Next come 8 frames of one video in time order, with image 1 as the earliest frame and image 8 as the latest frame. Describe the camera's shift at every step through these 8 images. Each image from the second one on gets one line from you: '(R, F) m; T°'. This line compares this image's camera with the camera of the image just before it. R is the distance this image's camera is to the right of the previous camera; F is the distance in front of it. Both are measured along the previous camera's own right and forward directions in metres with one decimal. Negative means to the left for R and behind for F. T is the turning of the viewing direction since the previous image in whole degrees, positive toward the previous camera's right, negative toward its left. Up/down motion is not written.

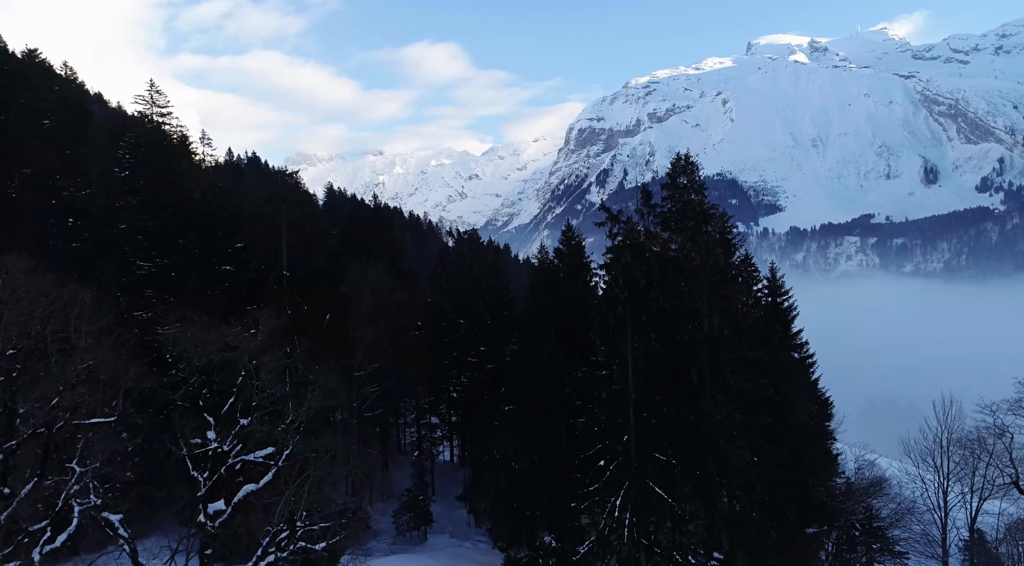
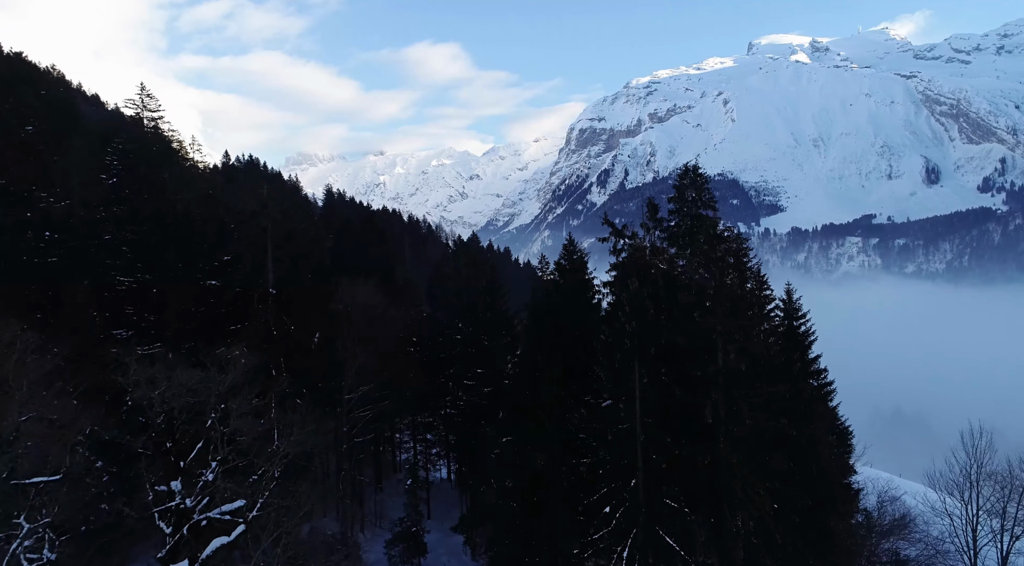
(+0.1, +1.8) m; 0°
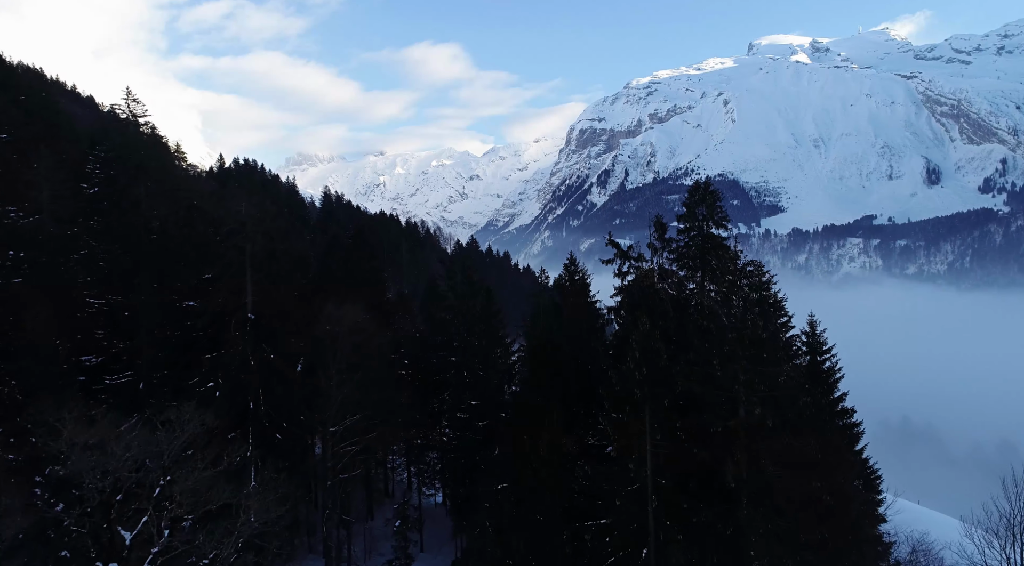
(+0.1, +2.3) m; 0°
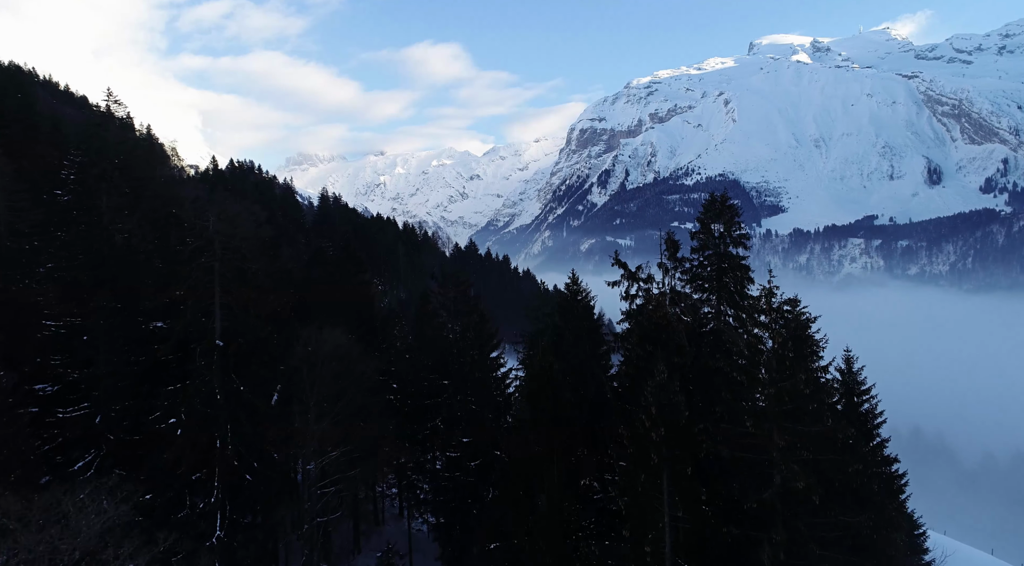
(+0.2, +2.9) m; 0°
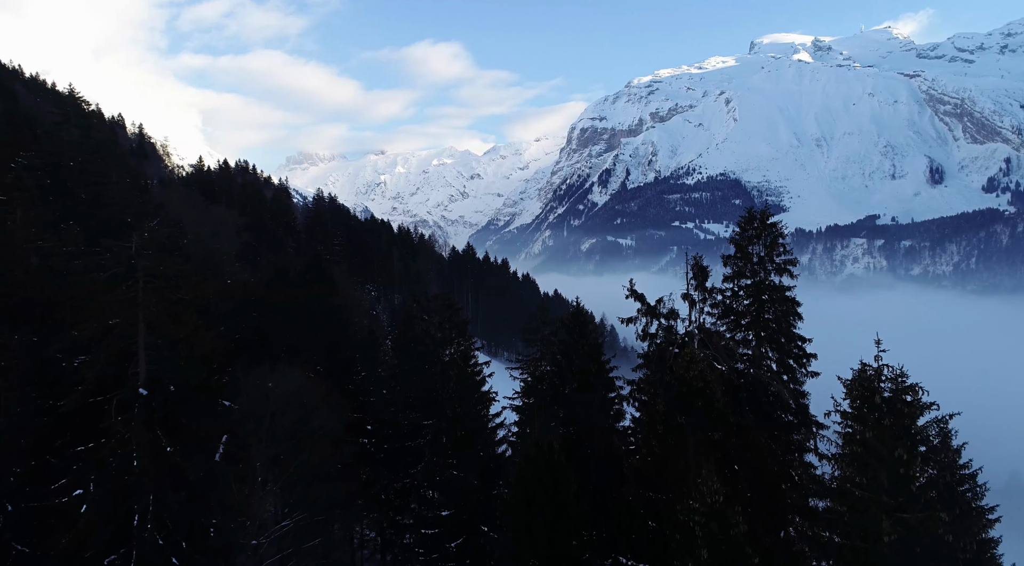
(+0.3, +5.1) m; 0°
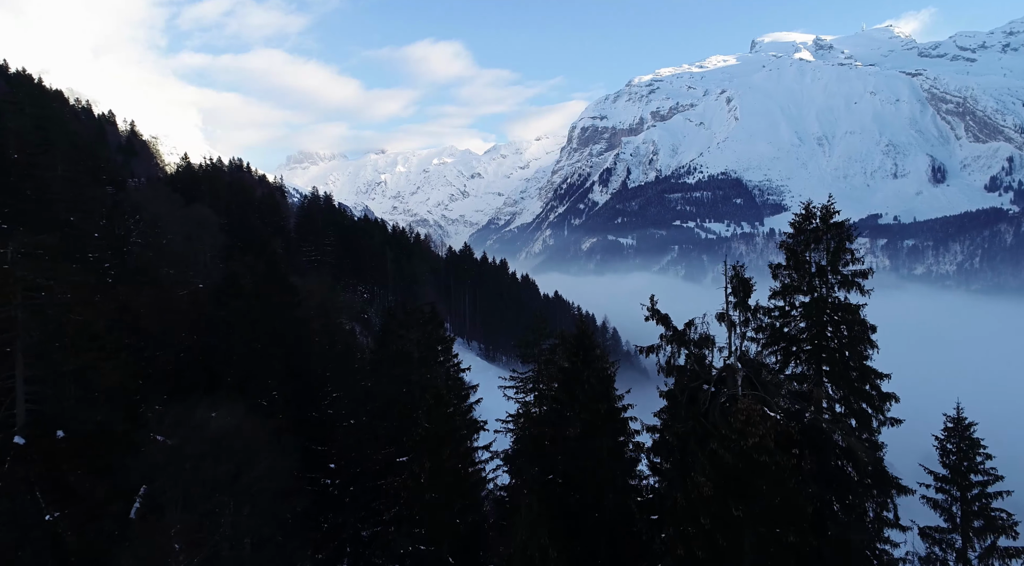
(+0.3, +5.0) m; 0°
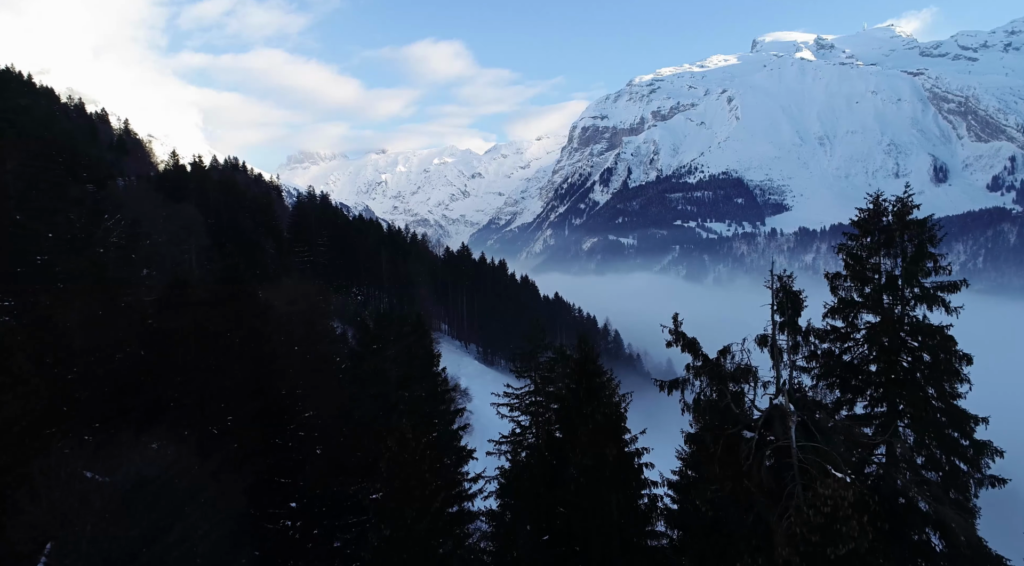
(+0.3, +3.7) m; 0°
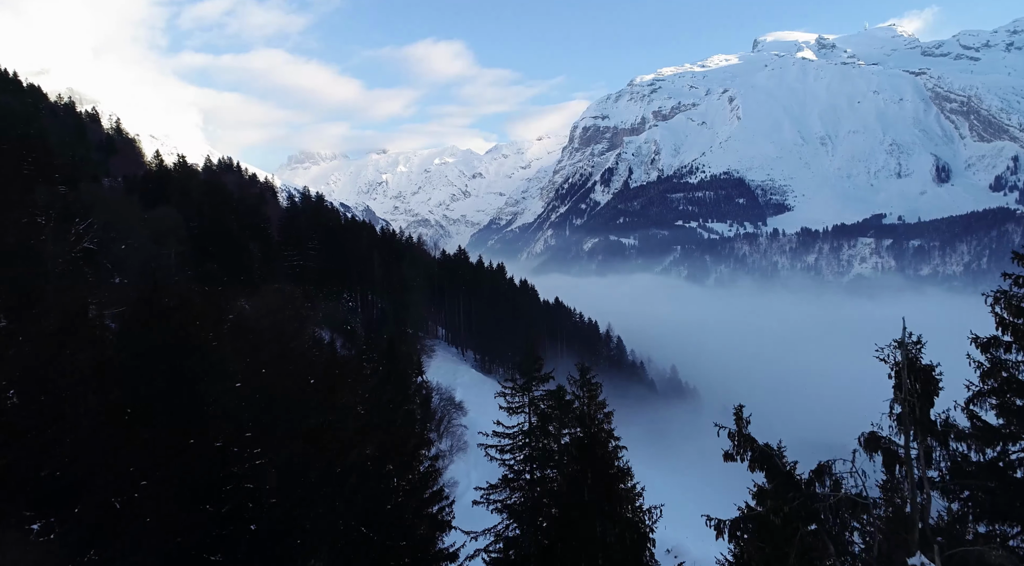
(+0.4, +4.8) m; 0°
